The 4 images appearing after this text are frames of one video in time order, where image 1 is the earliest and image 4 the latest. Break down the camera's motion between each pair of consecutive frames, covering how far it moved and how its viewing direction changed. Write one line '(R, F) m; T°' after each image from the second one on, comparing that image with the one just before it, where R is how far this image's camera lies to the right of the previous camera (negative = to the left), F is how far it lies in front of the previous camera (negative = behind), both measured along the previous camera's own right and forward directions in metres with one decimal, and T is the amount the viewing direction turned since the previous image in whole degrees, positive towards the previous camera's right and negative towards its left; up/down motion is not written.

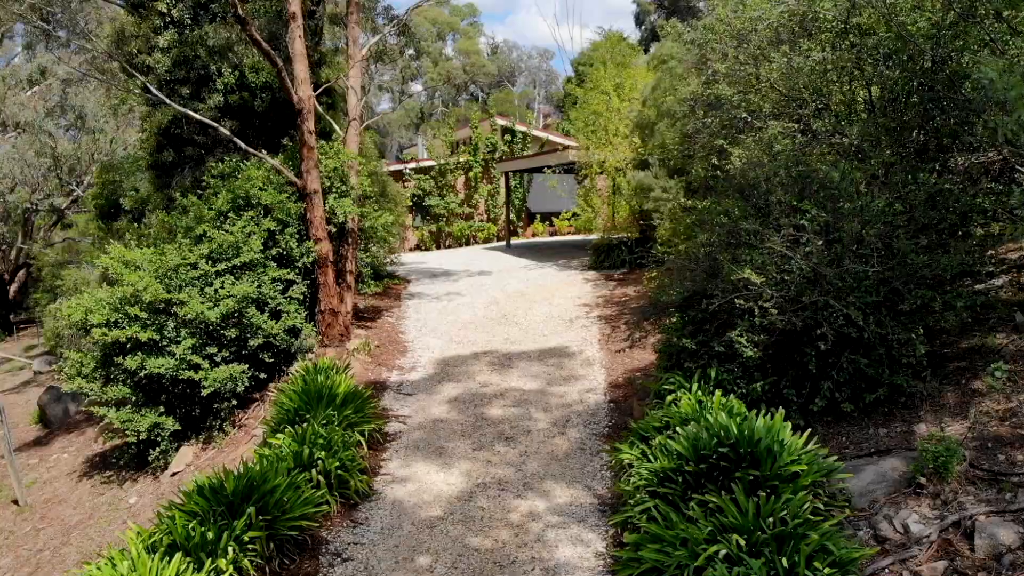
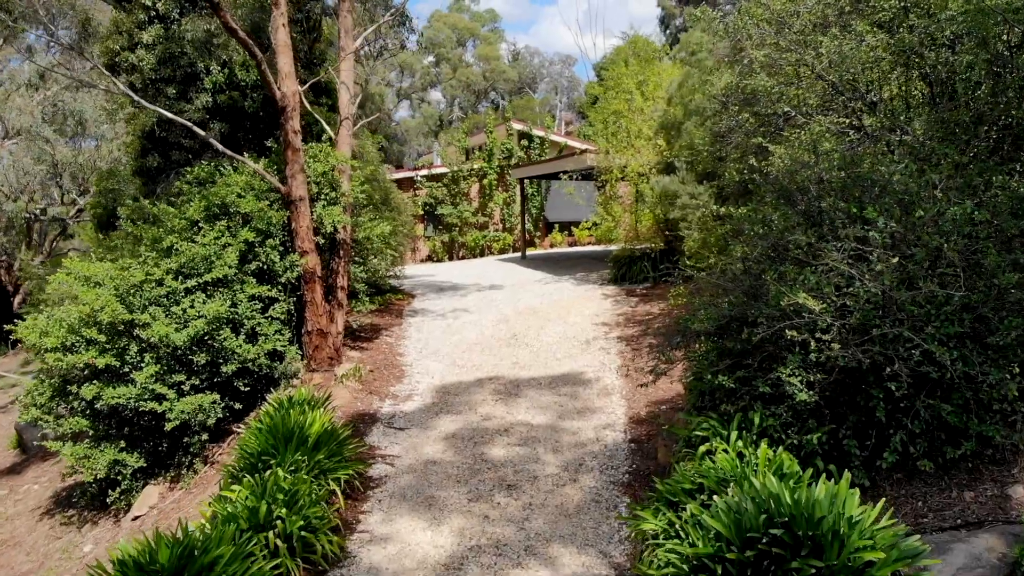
(+0.1, +0.9) m; -1°
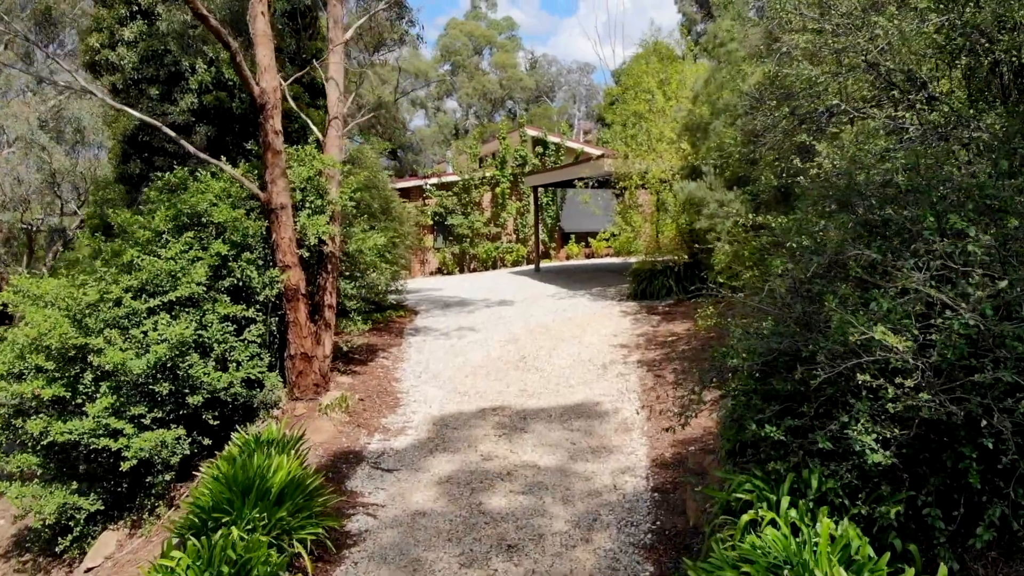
(+0.1, +0.8) m; -1°
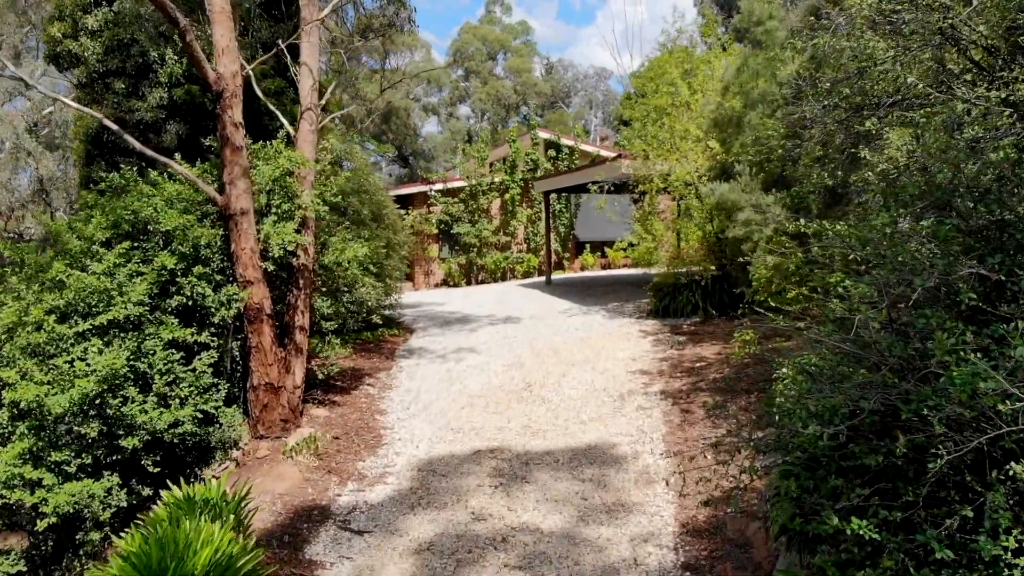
(+0.1, +1.0) m; -1°
